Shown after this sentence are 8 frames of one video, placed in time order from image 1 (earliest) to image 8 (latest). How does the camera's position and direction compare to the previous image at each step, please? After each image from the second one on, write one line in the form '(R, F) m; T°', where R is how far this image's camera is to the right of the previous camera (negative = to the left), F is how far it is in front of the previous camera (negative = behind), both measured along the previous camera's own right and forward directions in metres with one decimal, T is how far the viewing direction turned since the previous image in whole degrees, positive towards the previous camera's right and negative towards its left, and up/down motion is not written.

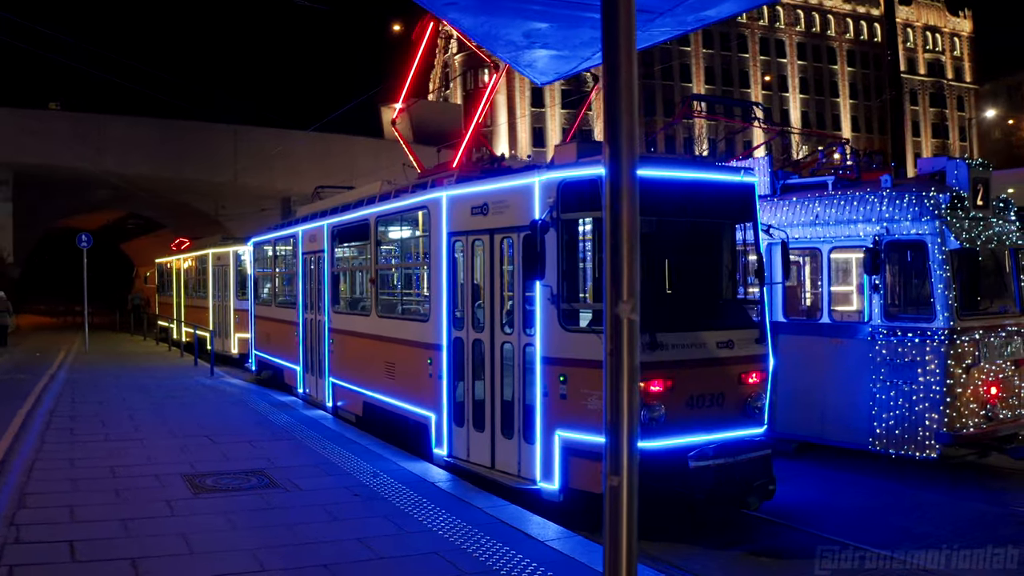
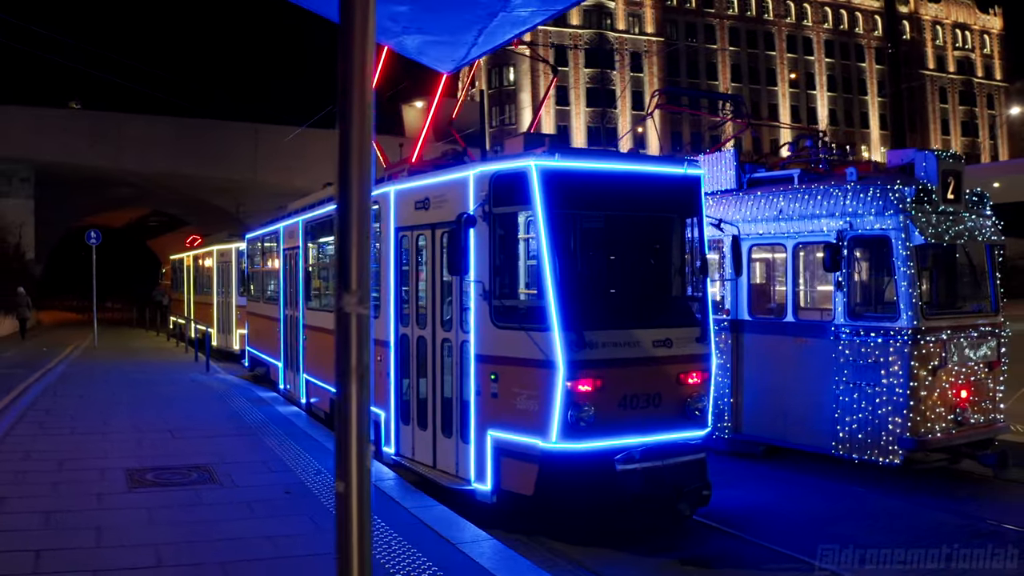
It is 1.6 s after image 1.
(+0.8, +0.2) m; -2°
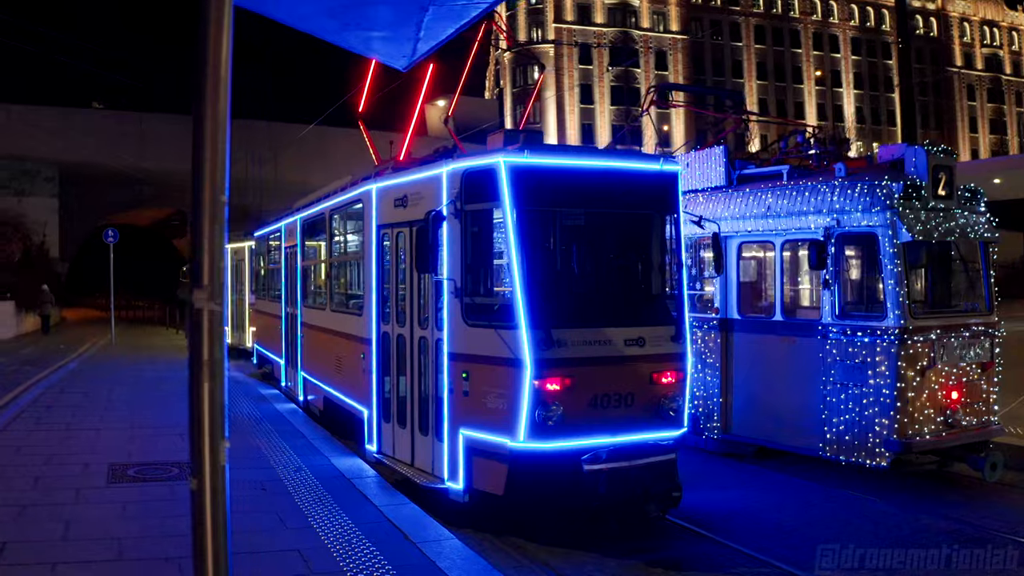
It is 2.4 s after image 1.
(+0.4, +0.1) m; -2°
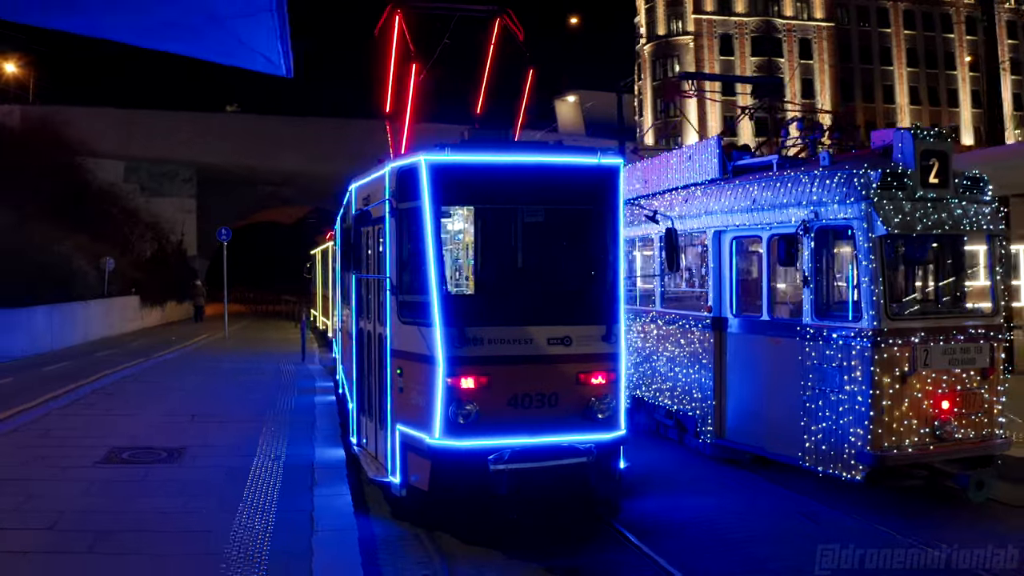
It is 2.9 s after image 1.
(+1.7, +0.2) m; -10°
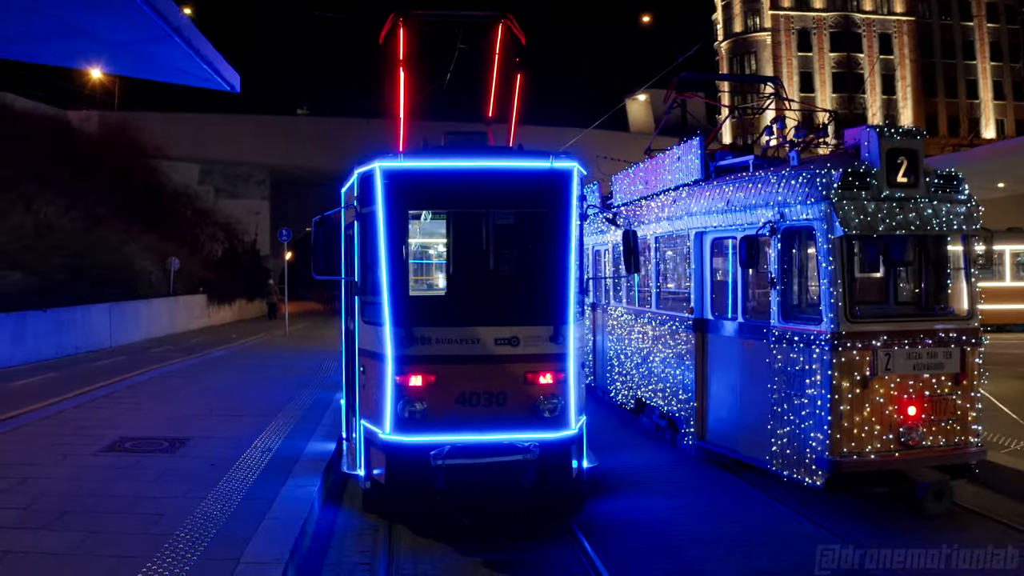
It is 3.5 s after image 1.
(+1.0, -0.1) m; -5°
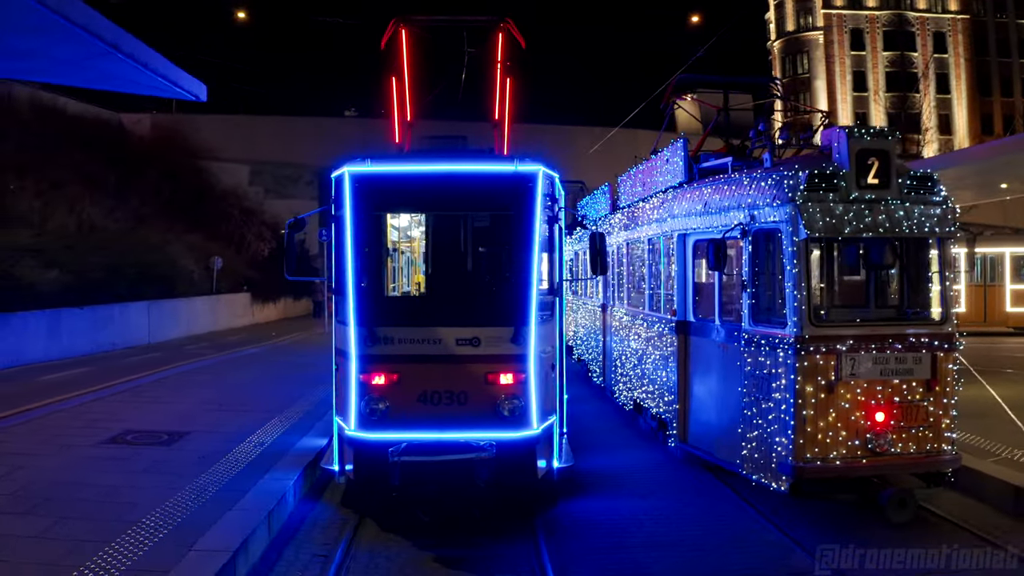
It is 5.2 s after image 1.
(+0.7, -0.1) m; -4°
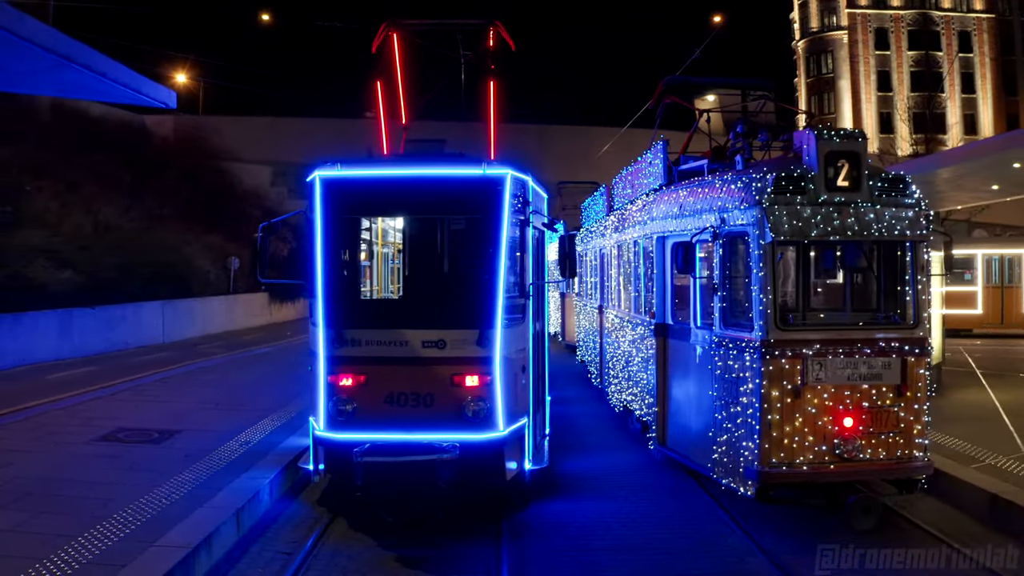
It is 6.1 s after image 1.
(+0.5, 0.0) m; -2°
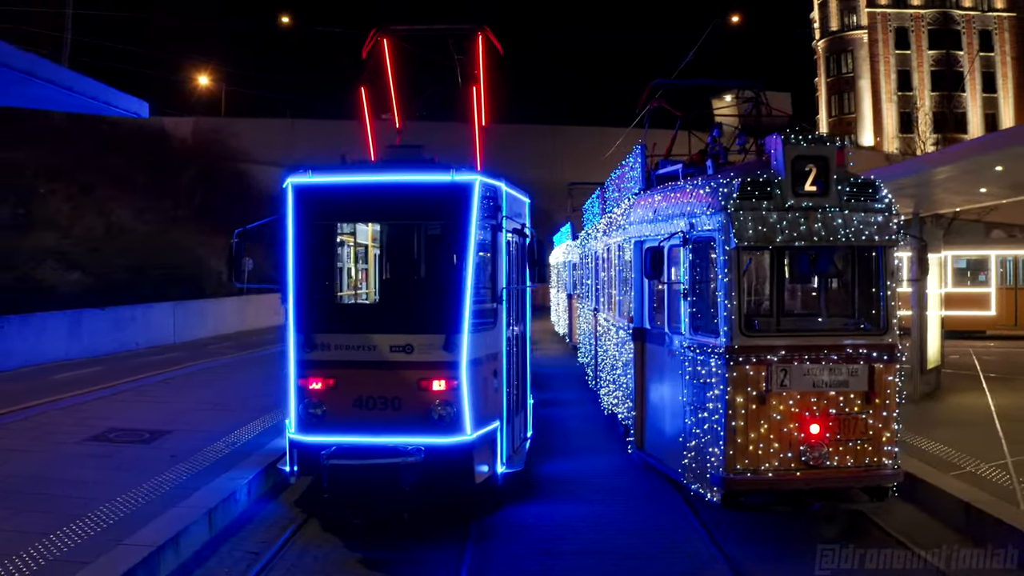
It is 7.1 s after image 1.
(+0.5, -0.1) m; -2°
